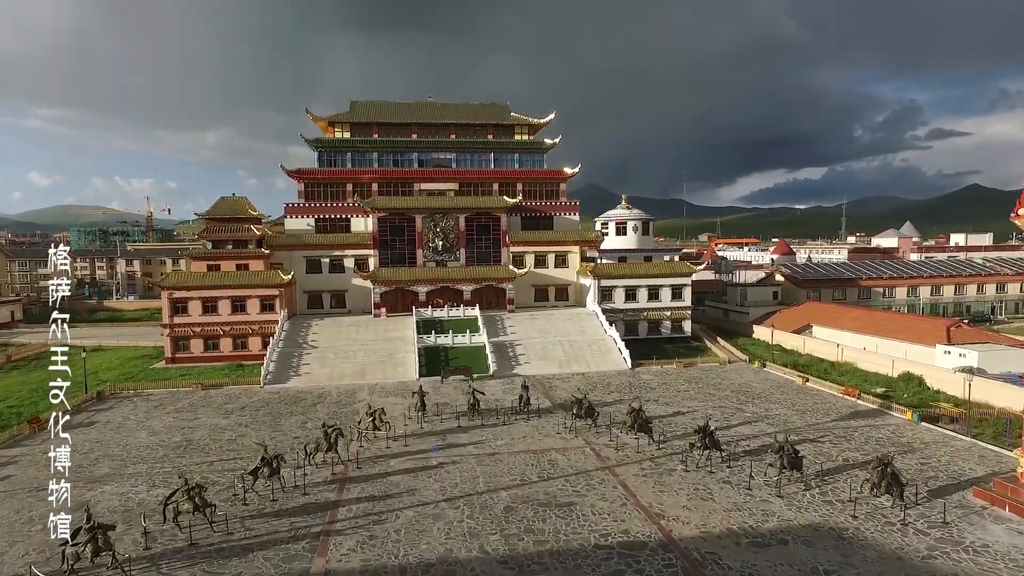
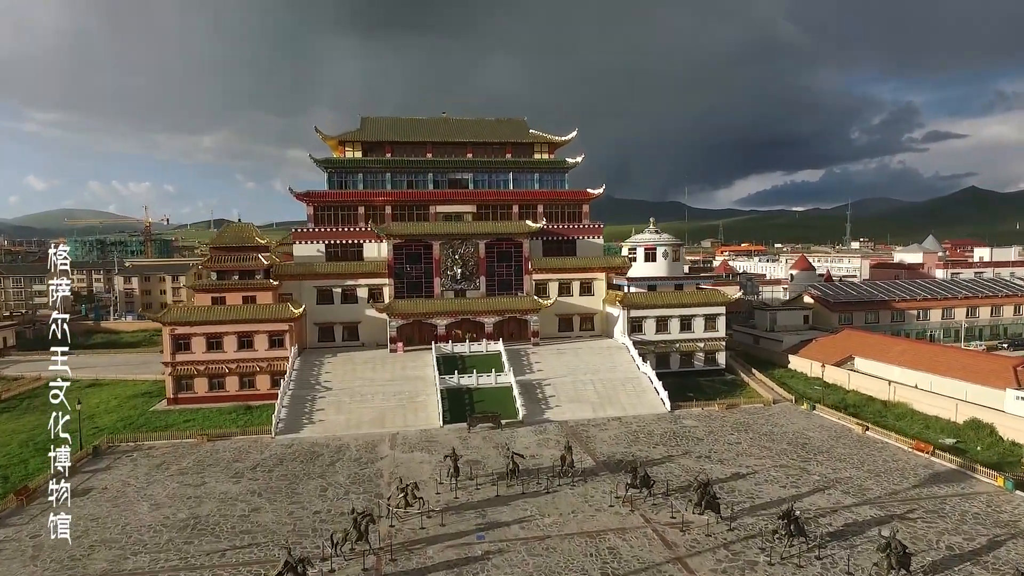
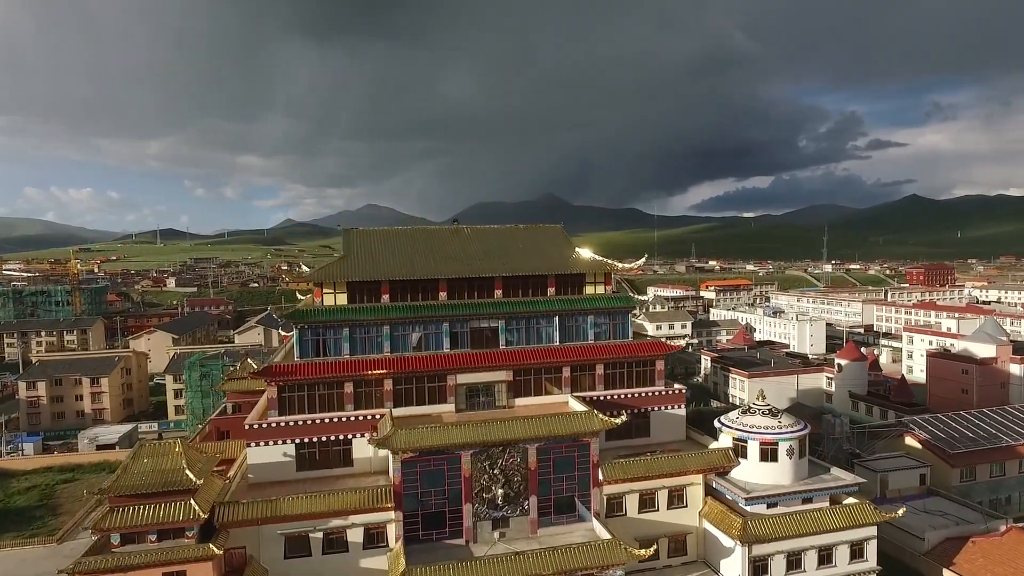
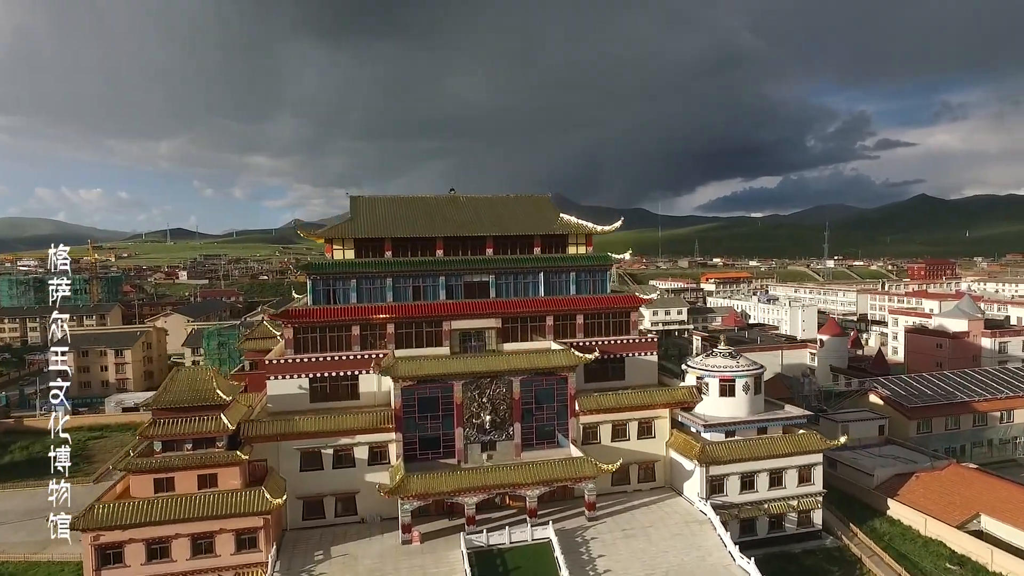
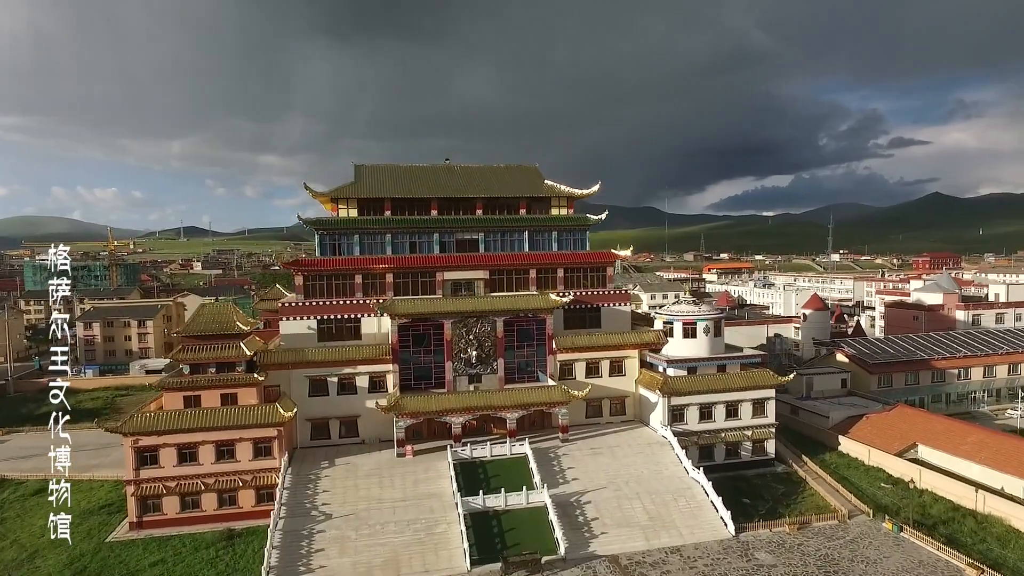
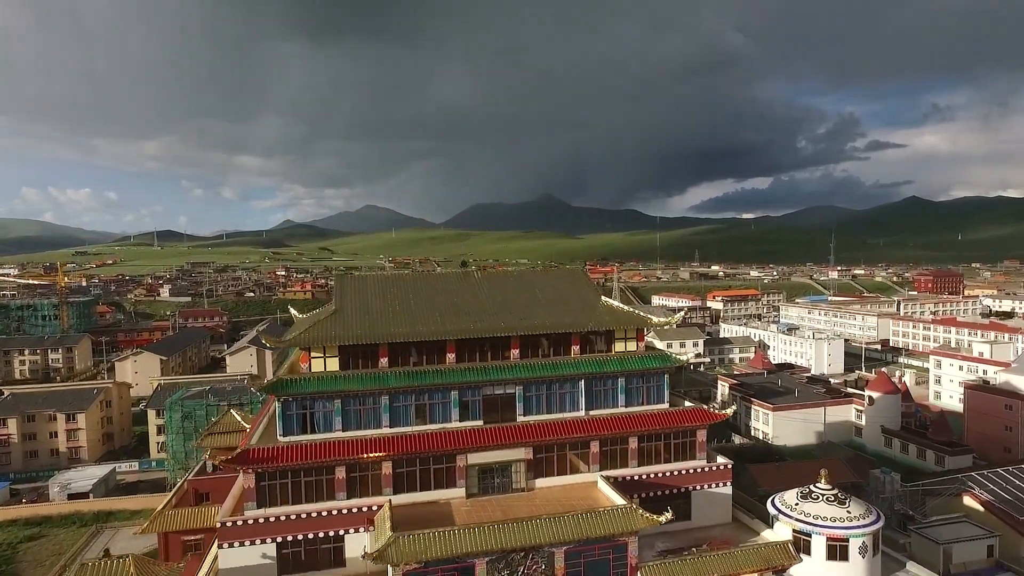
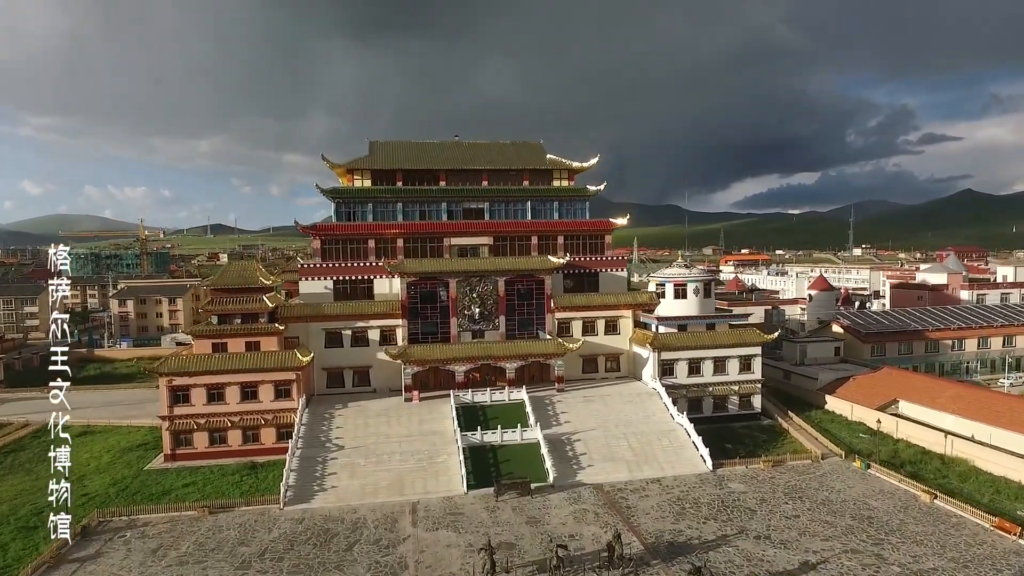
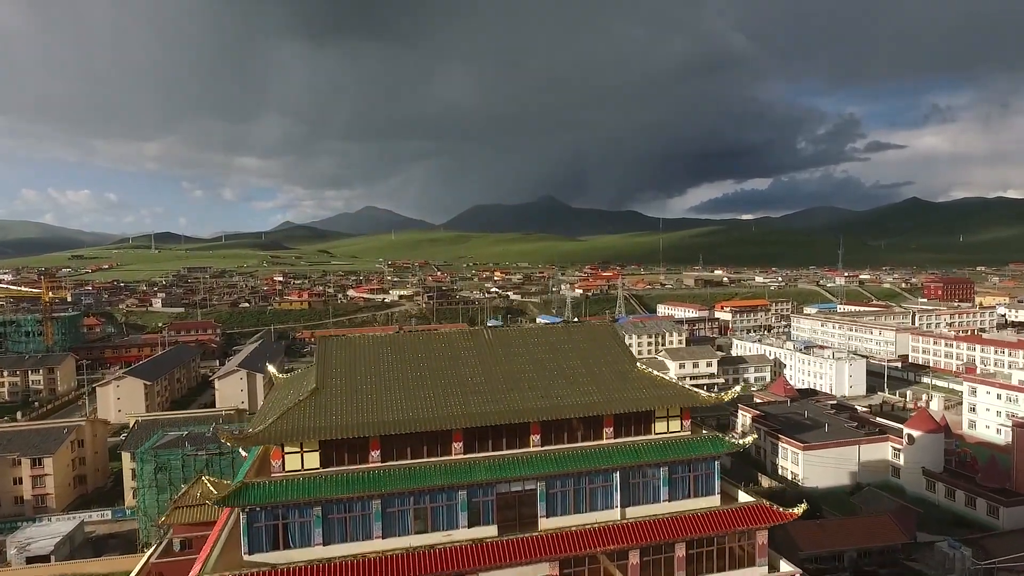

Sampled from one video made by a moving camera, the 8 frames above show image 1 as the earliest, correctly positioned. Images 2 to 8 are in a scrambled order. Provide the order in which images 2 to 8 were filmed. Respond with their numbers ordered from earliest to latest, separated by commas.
2, 7, 5, 4, 3, 6, 8
